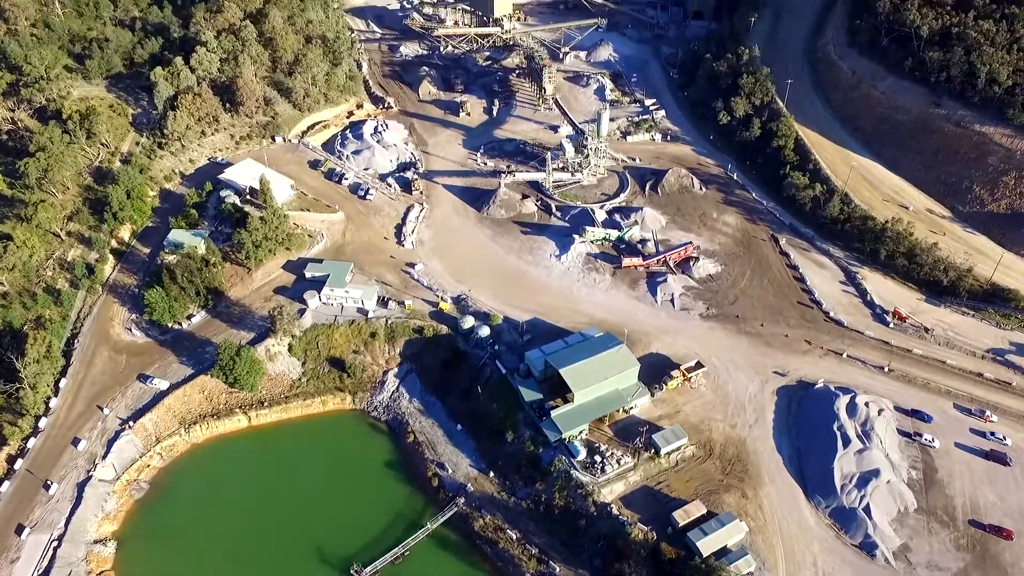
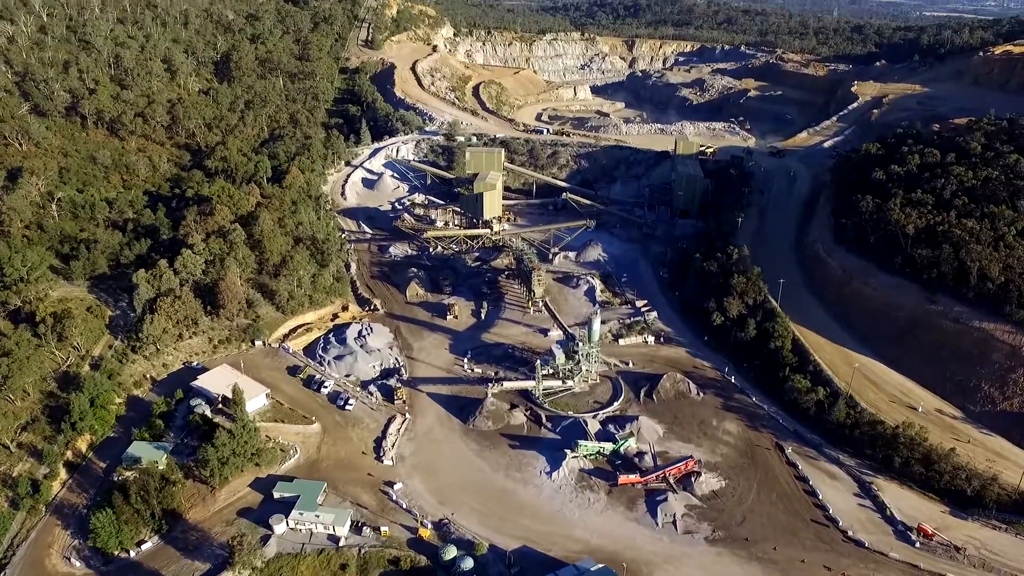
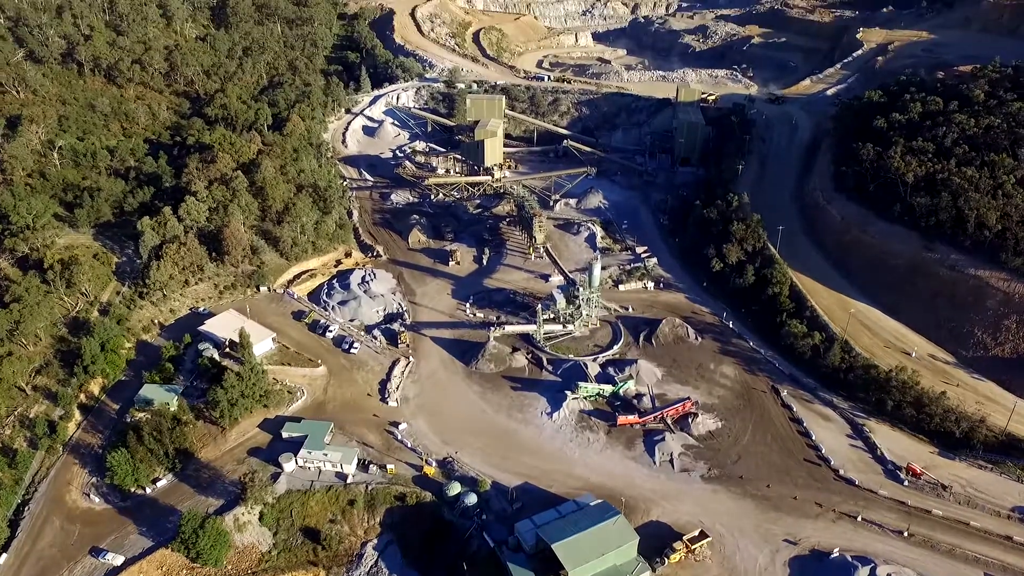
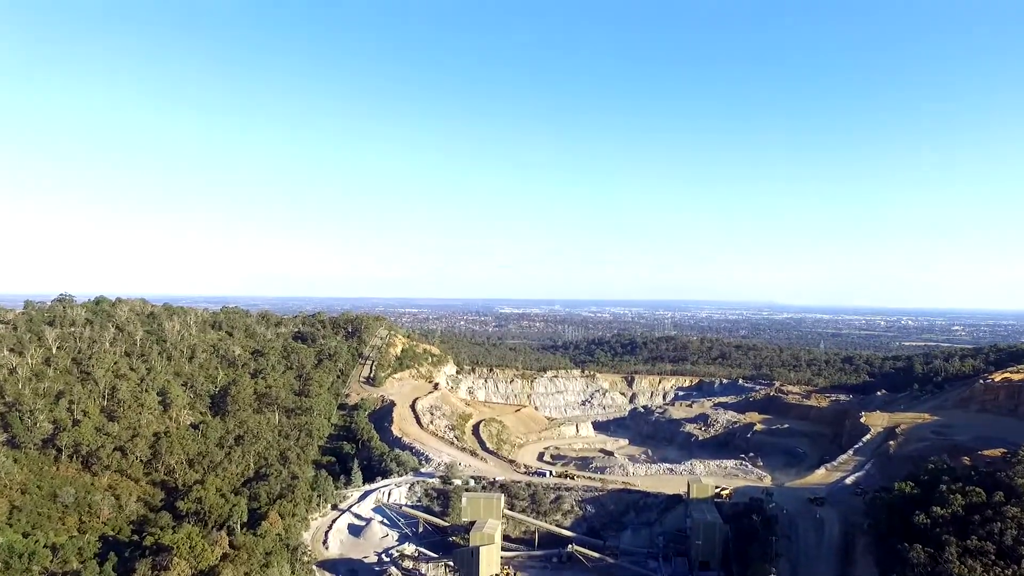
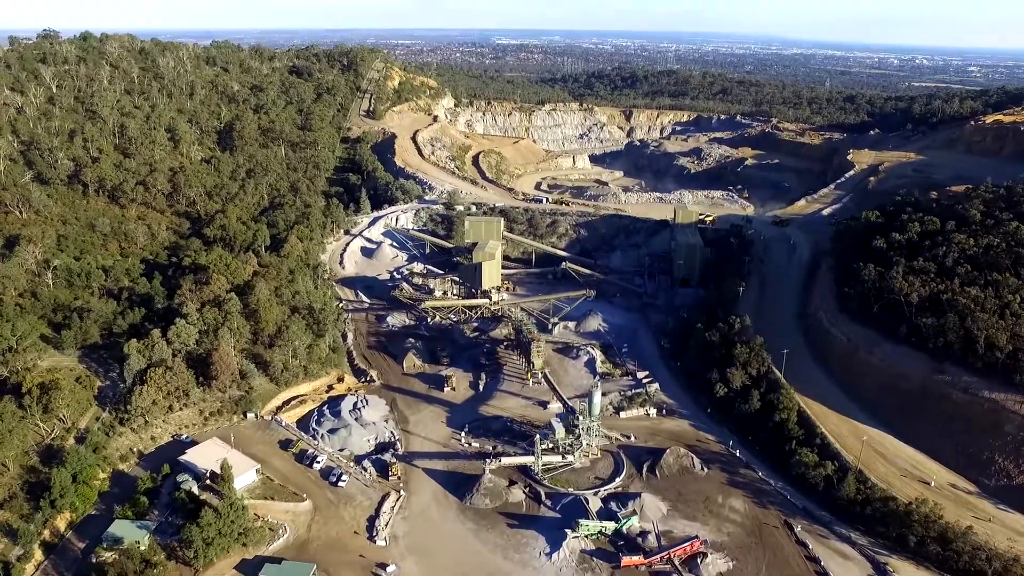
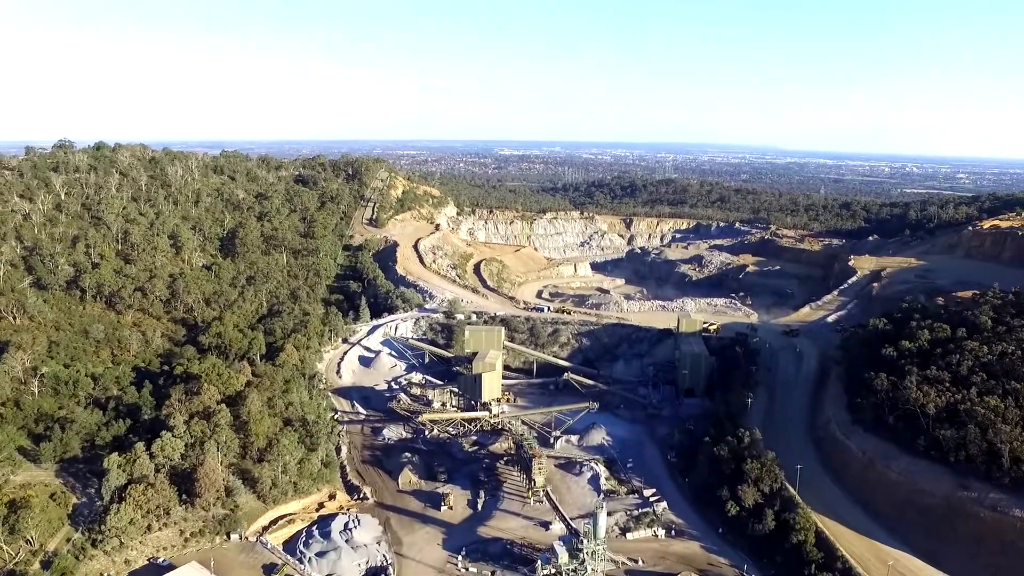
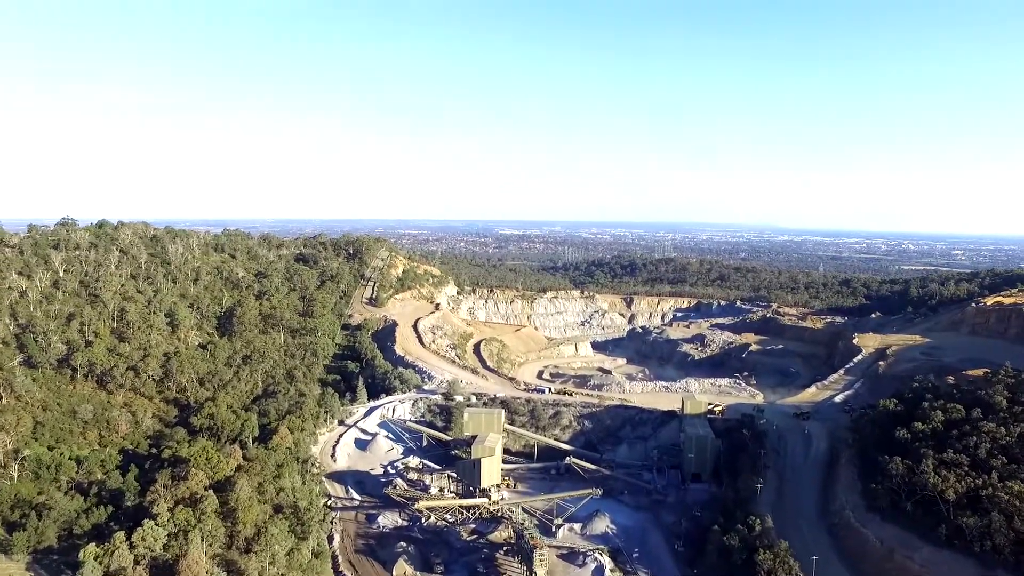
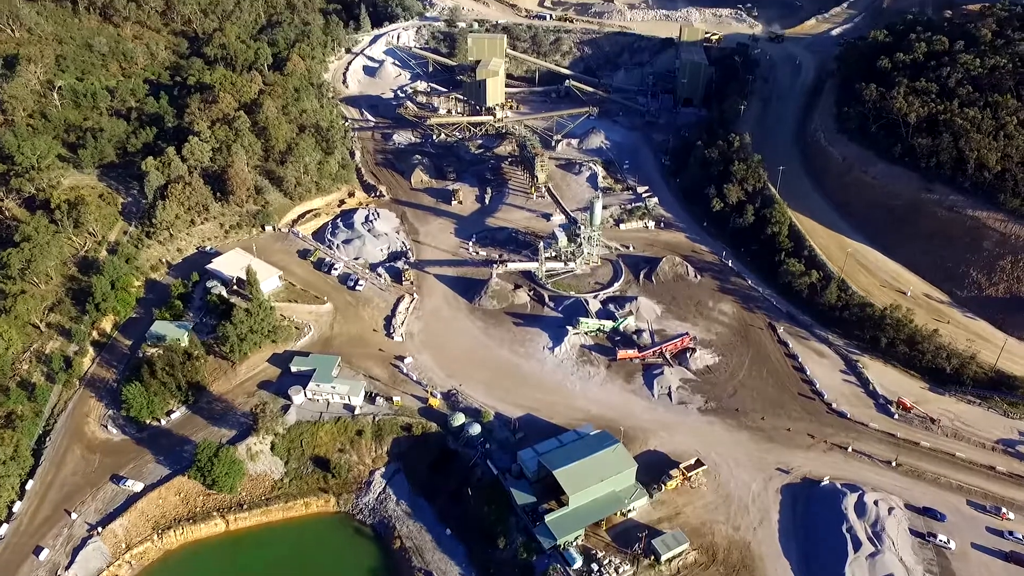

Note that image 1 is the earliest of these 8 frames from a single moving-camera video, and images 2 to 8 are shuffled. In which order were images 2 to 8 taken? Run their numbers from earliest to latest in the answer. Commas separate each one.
8, 3, 2, 5, 6, 7, 4
